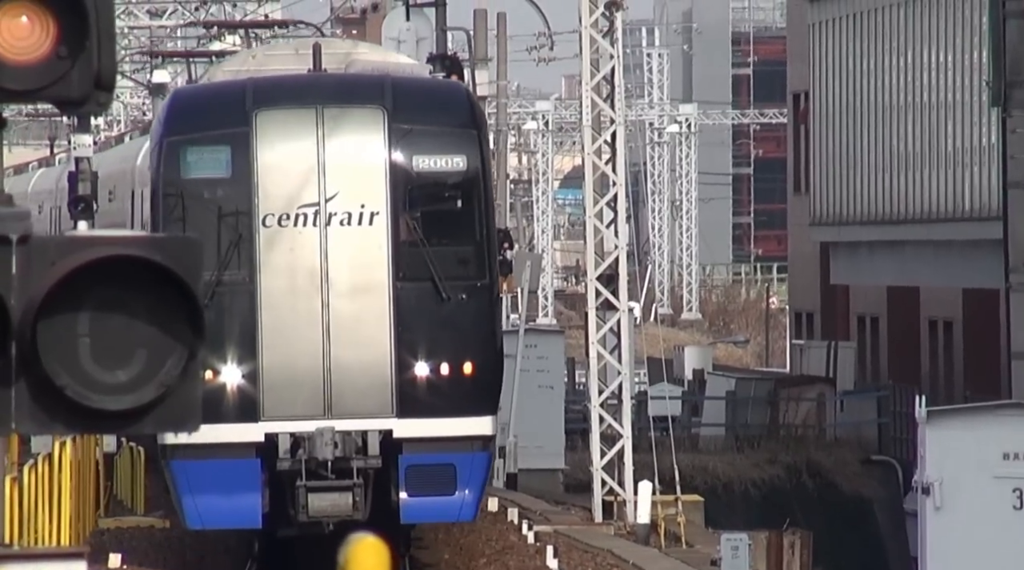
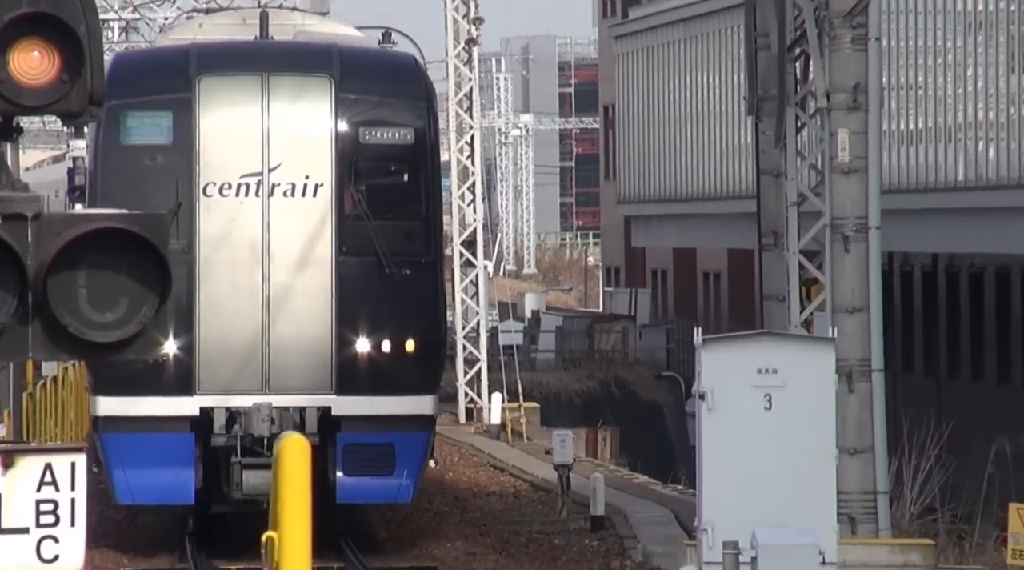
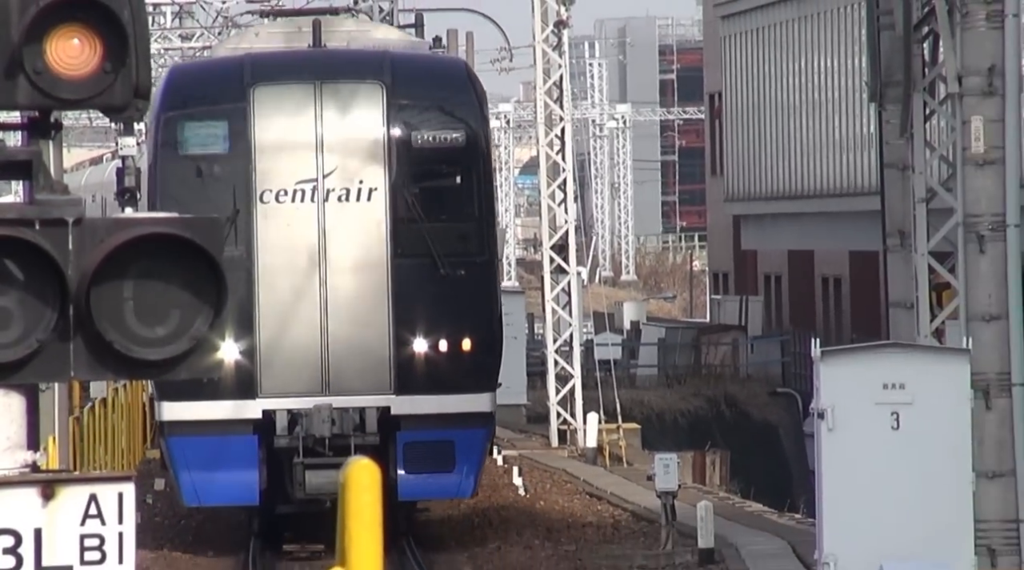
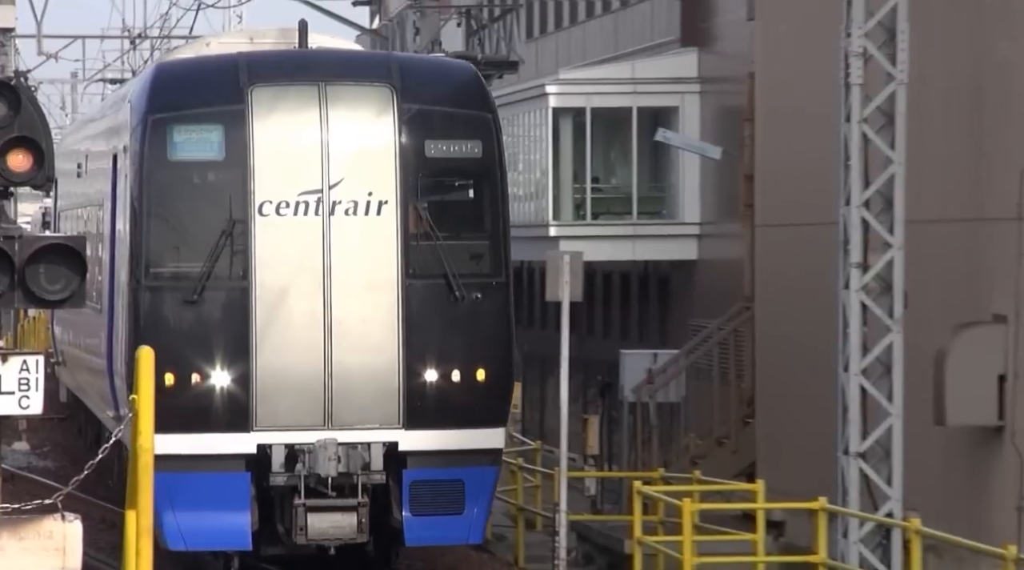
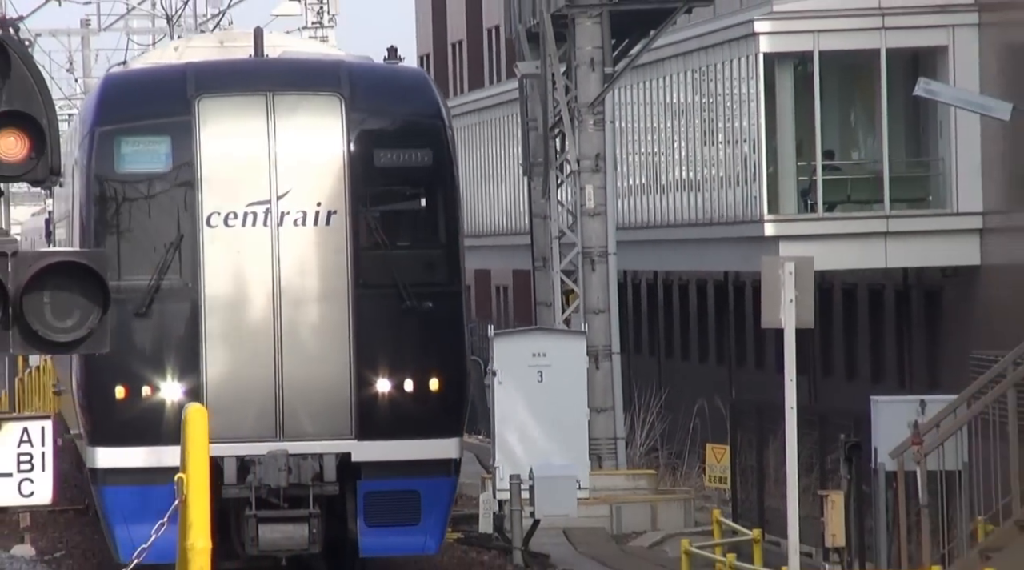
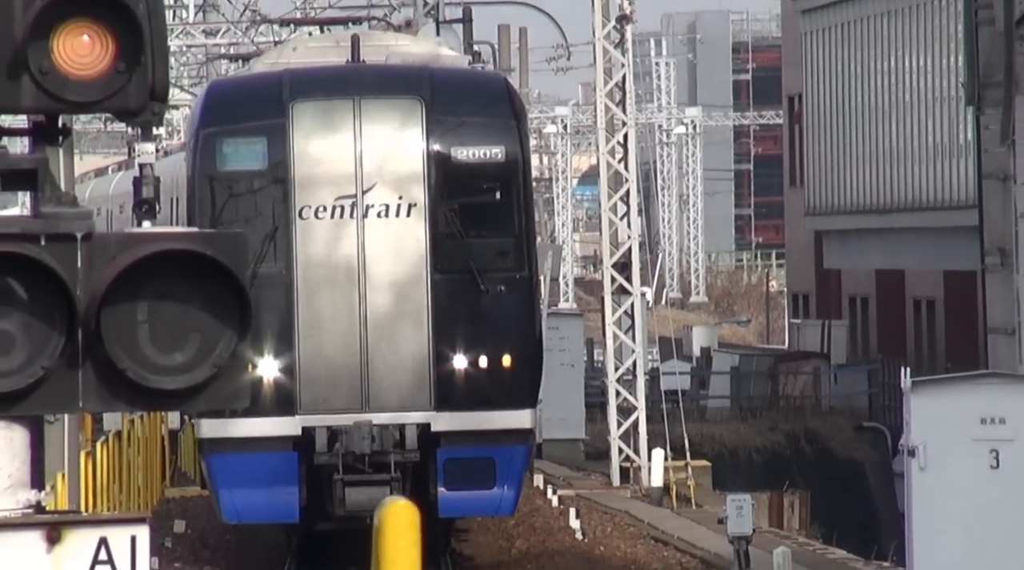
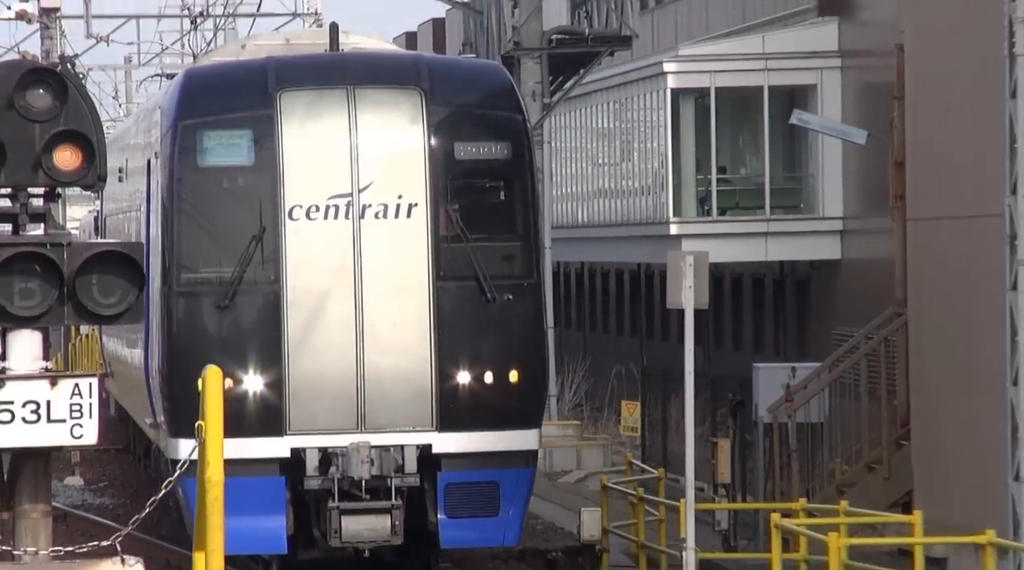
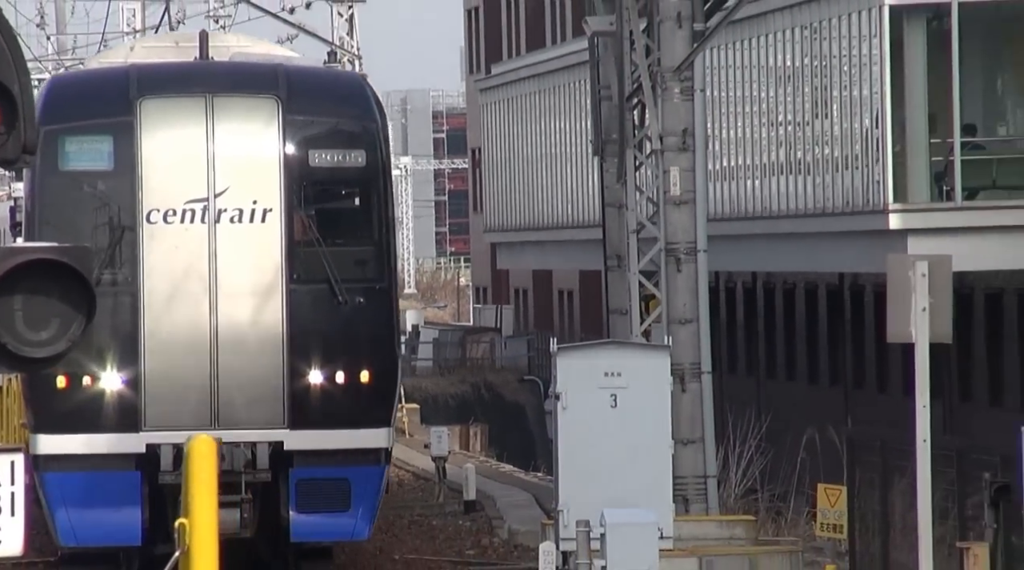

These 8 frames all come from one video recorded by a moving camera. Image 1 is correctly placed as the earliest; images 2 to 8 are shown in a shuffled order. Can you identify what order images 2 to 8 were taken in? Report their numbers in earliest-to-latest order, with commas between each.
6, 3, 2, 8, 5, 7, 4
